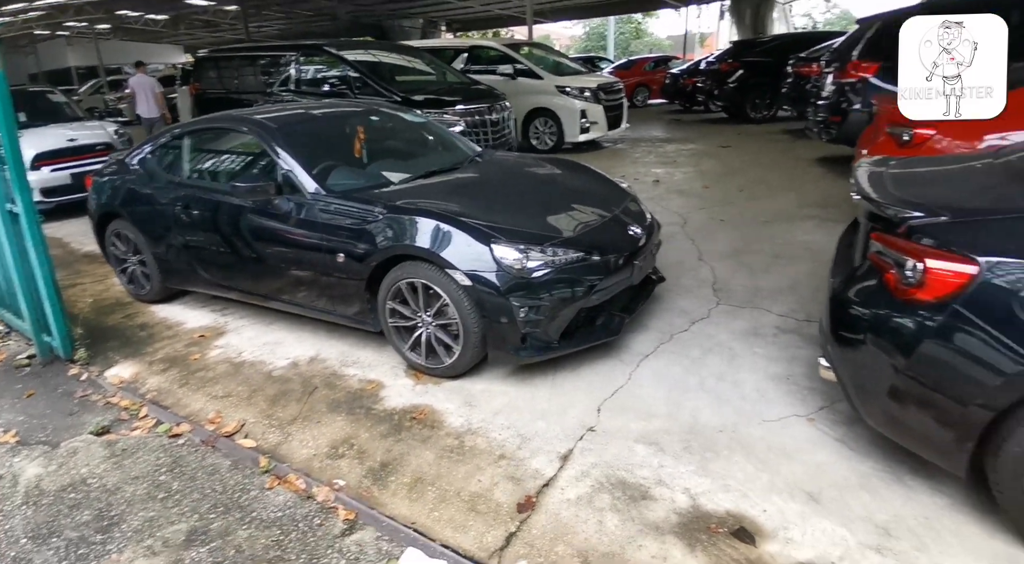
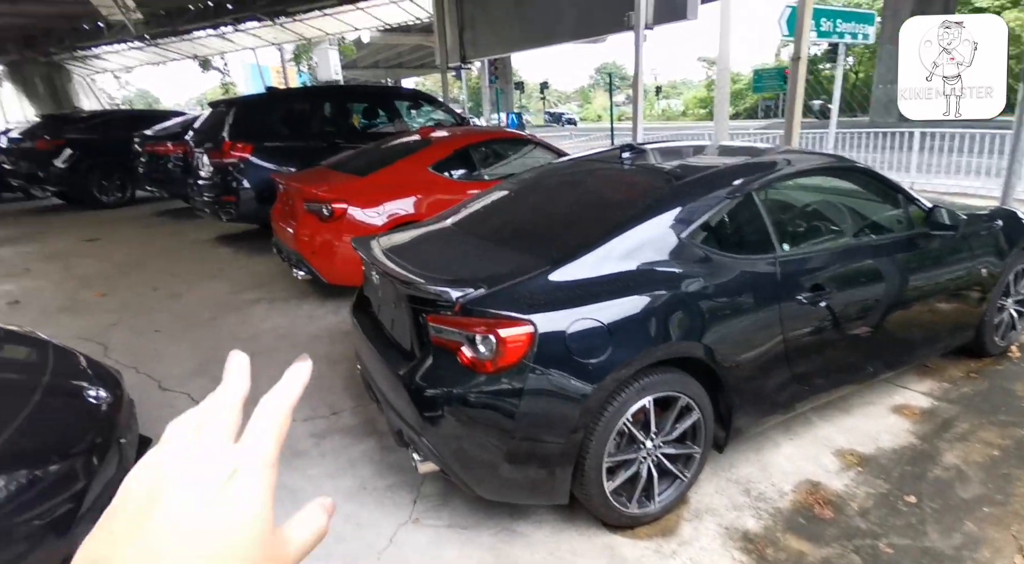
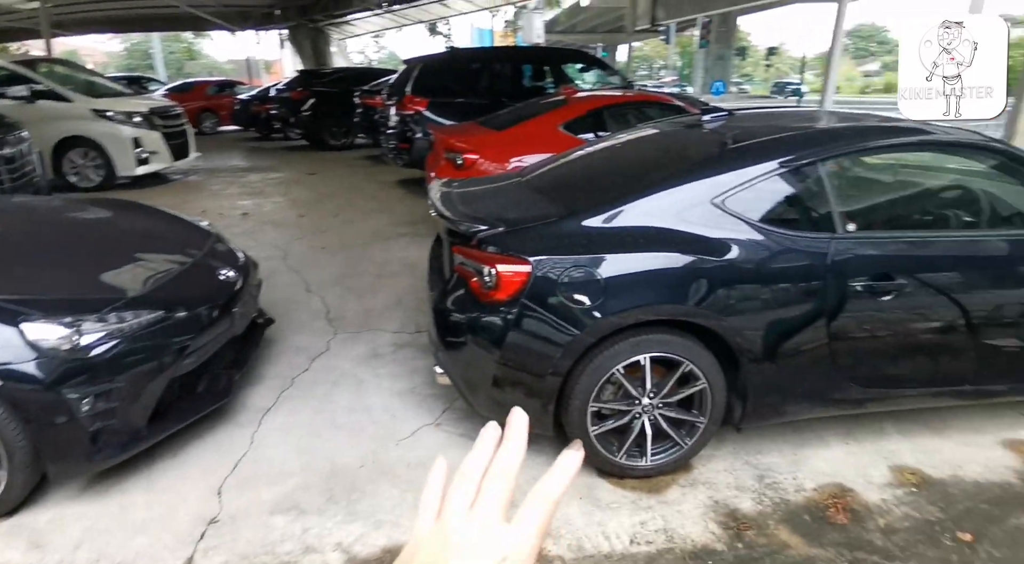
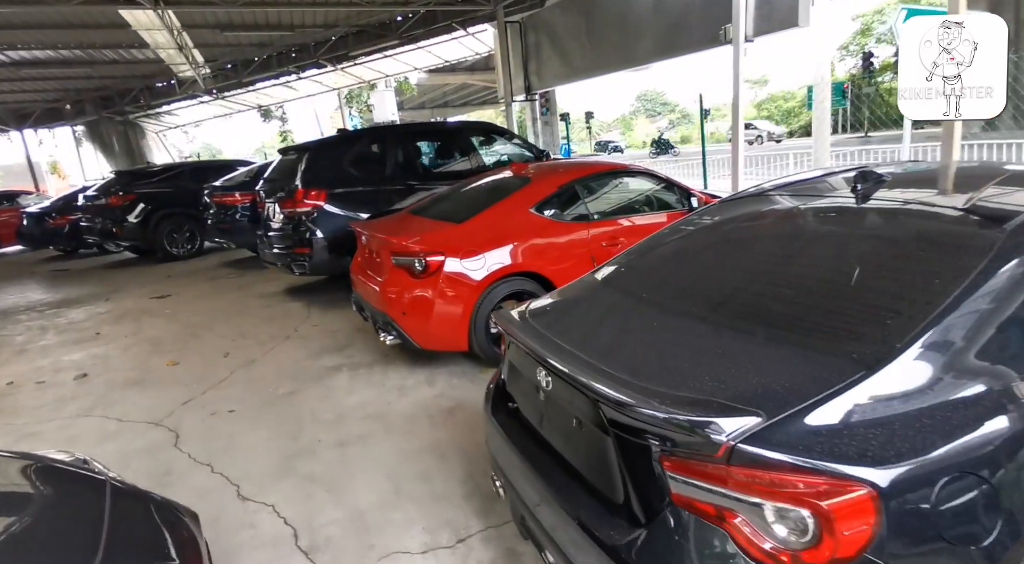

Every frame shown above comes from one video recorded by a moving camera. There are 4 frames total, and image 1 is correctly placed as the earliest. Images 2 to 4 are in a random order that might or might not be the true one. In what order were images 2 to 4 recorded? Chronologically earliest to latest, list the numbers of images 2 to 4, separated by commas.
3, 2, 4
